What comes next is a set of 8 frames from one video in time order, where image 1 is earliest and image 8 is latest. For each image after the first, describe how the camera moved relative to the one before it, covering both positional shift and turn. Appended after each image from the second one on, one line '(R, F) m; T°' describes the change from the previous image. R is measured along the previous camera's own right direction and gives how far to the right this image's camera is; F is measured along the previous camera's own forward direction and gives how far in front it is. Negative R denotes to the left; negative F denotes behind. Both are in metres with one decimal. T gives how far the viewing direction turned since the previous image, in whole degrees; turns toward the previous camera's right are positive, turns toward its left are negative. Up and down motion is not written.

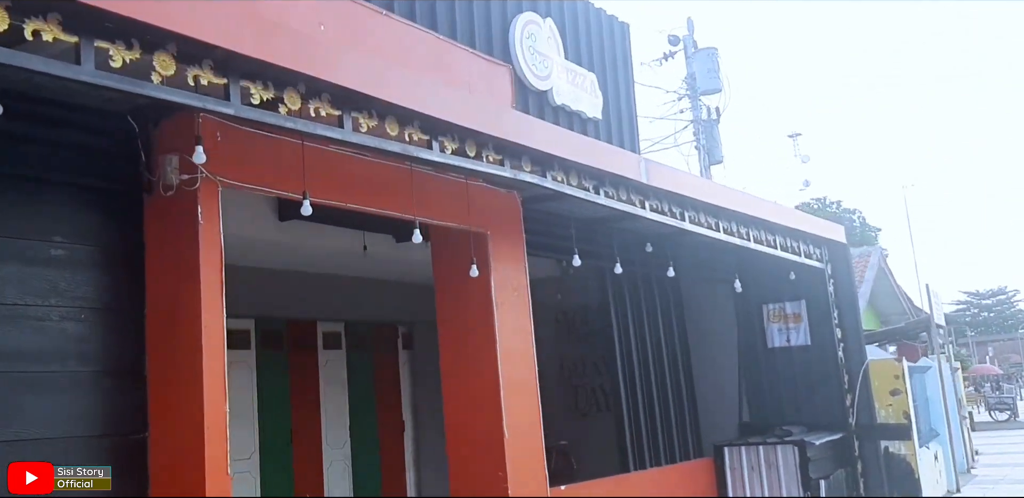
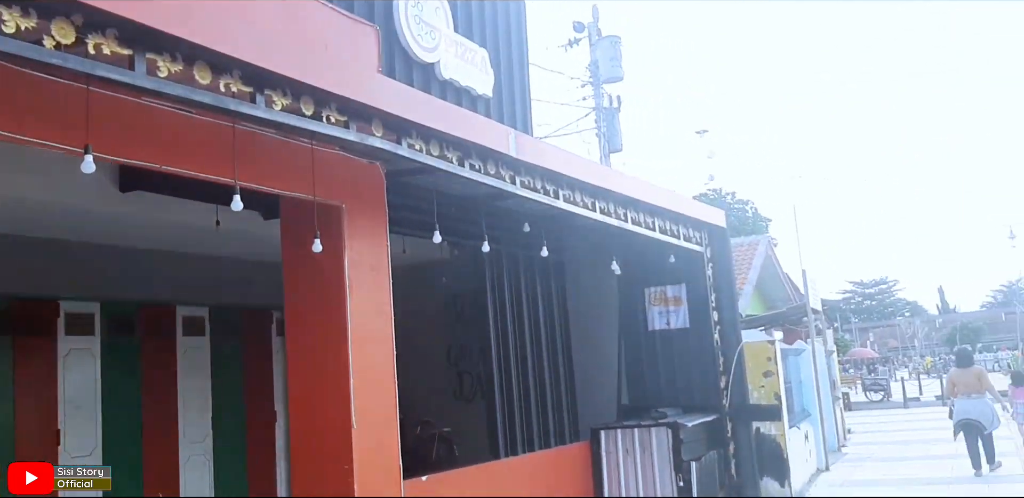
(+0.7, +0.5) m; +6°
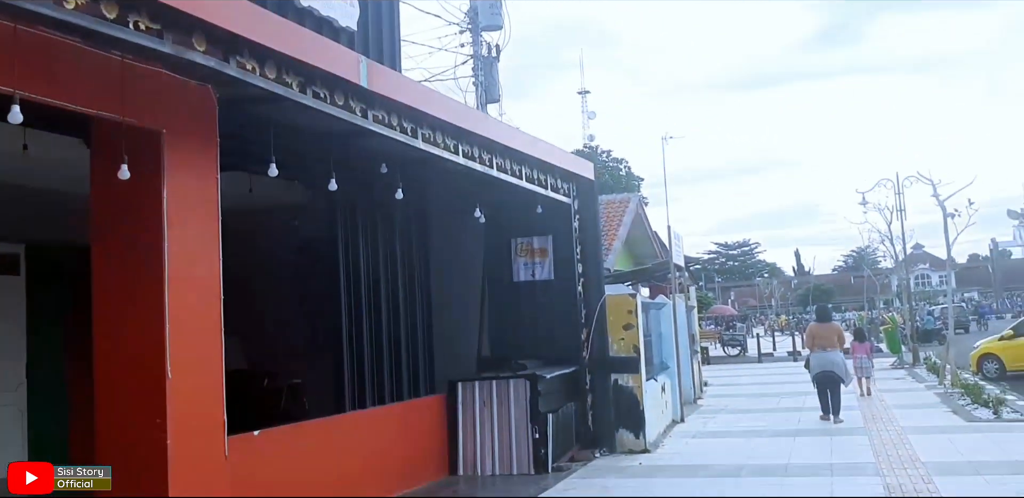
(+0.4, +0.5) m; +8°
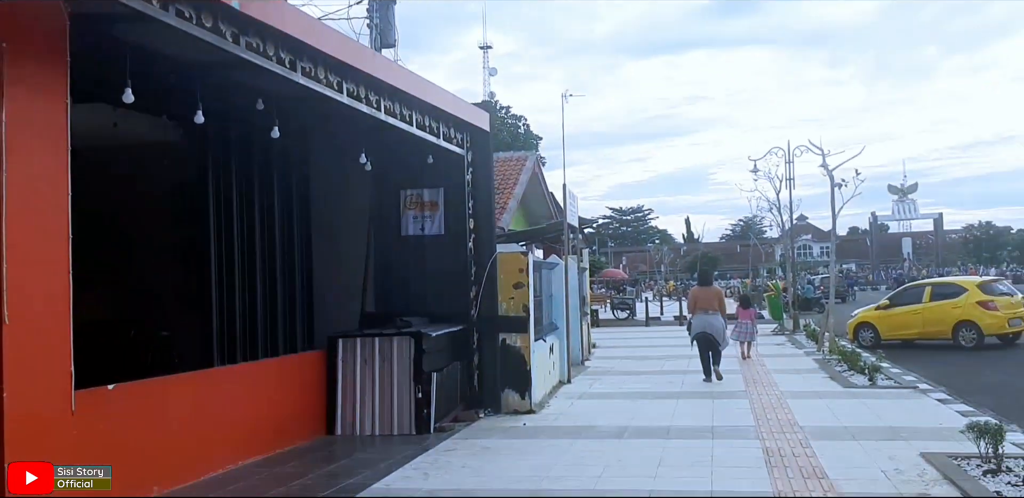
(+0.1, +0.5) m; +8°
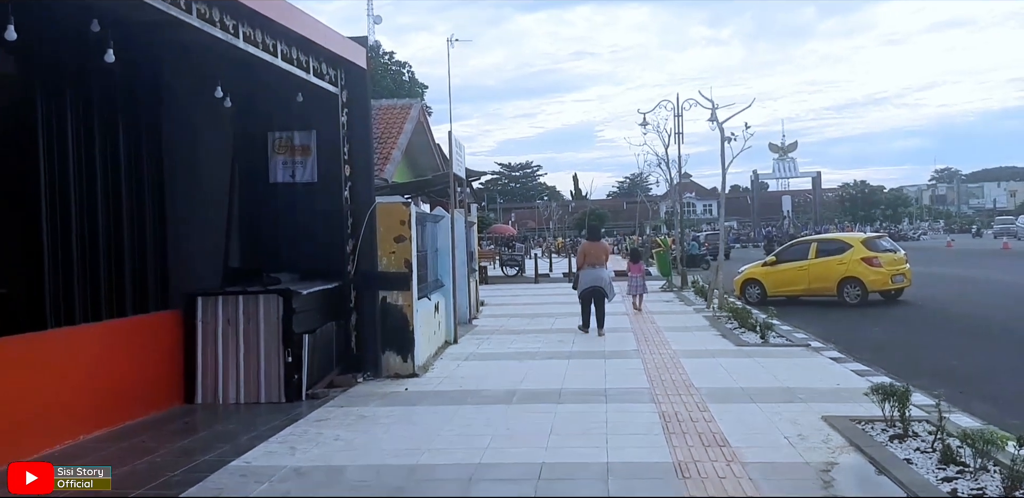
(+0.1, +0.8) m; +8°
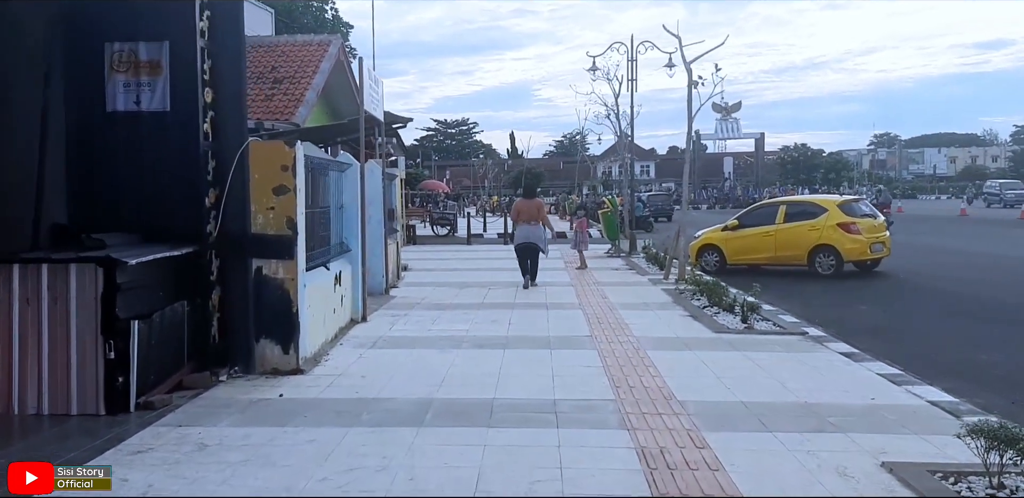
(+0.1, +2.2) m; +5°
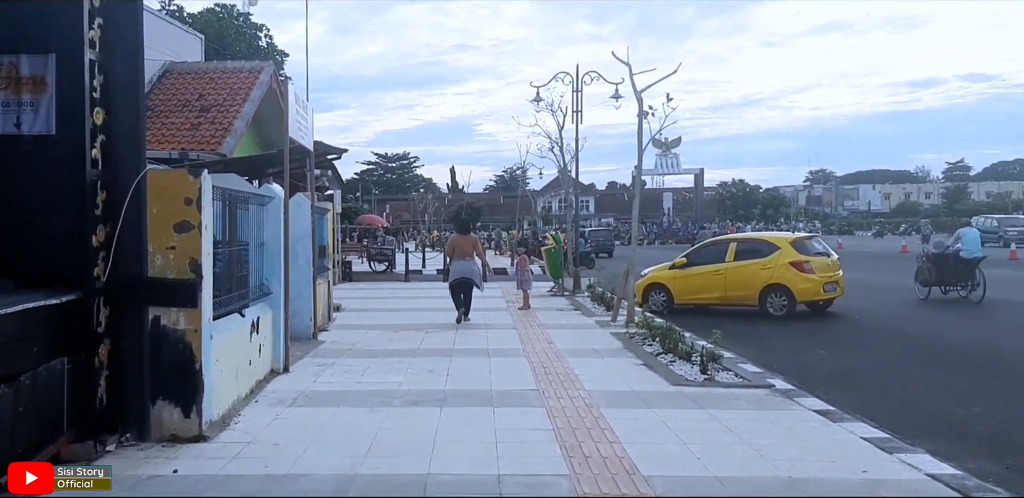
(0.0, +0.8) m; +4°
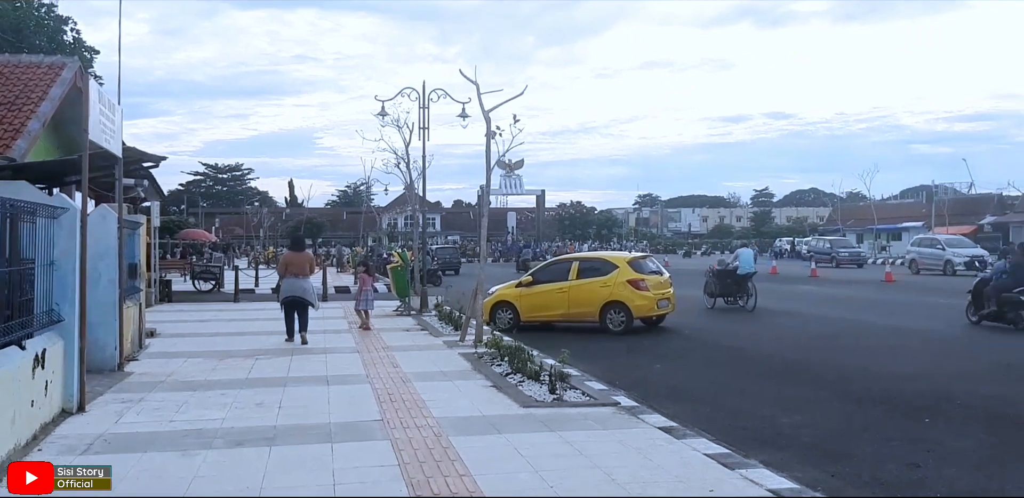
(0.0, +0.3) m; +11°
